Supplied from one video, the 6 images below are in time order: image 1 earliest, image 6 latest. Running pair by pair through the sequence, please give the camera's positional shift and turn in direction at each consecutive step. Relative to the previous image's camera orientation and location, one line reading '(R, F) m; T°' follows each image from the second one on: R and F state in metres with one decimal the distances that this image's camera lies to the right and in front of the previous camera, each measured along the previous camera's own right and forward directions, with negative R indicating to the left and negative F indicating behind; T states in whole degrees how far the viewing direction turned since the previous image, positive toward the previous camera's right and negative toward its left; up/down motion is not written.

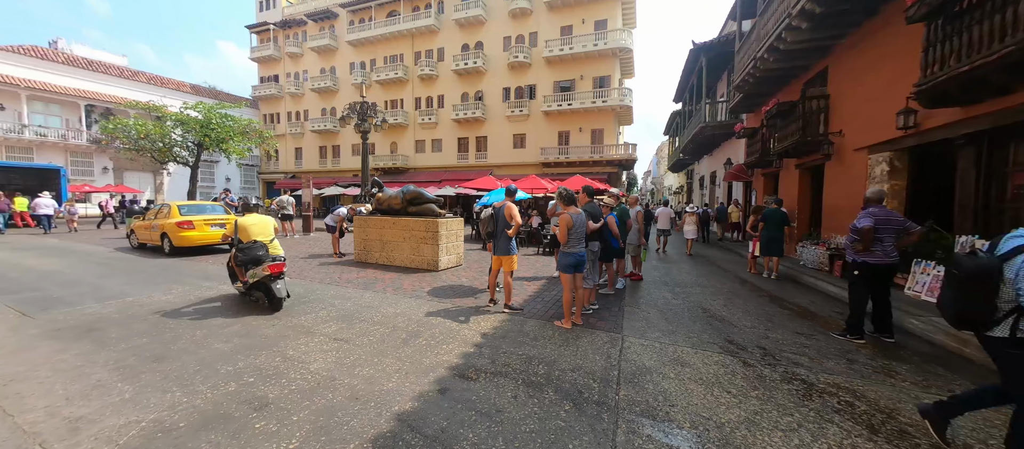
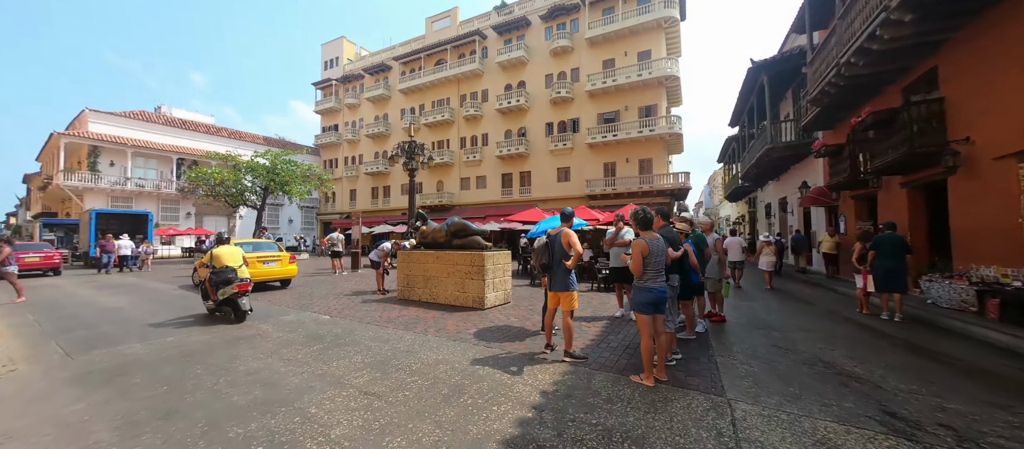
(-0.2, +0.7) m; -7°
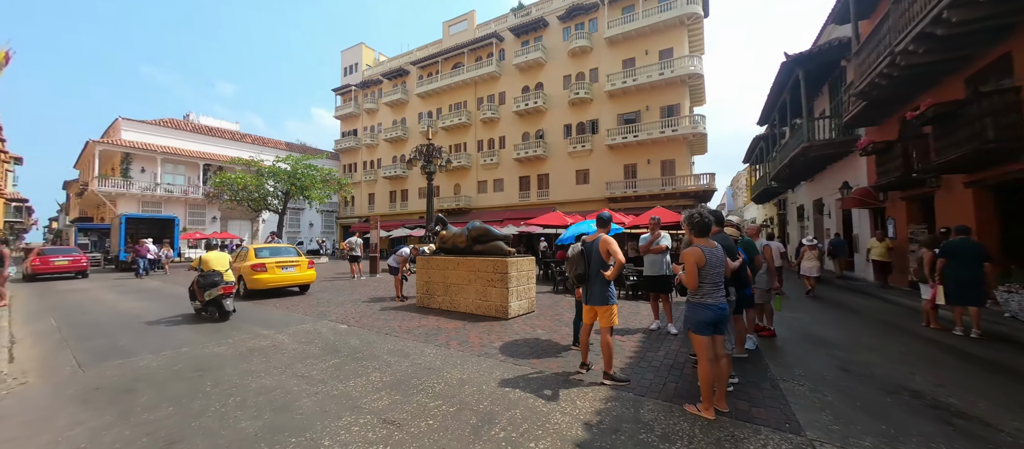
(-0.2, +0.4) m; -3°
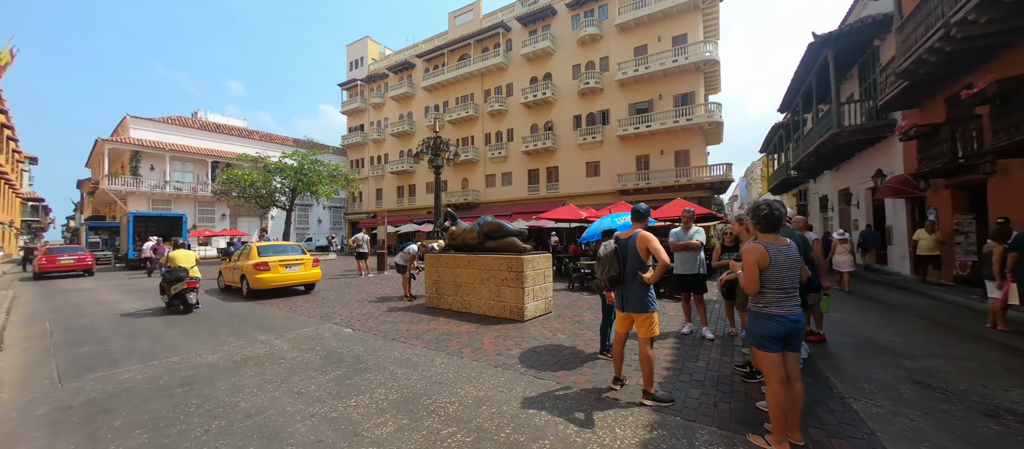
(-0.1, +0.5) m; -1°
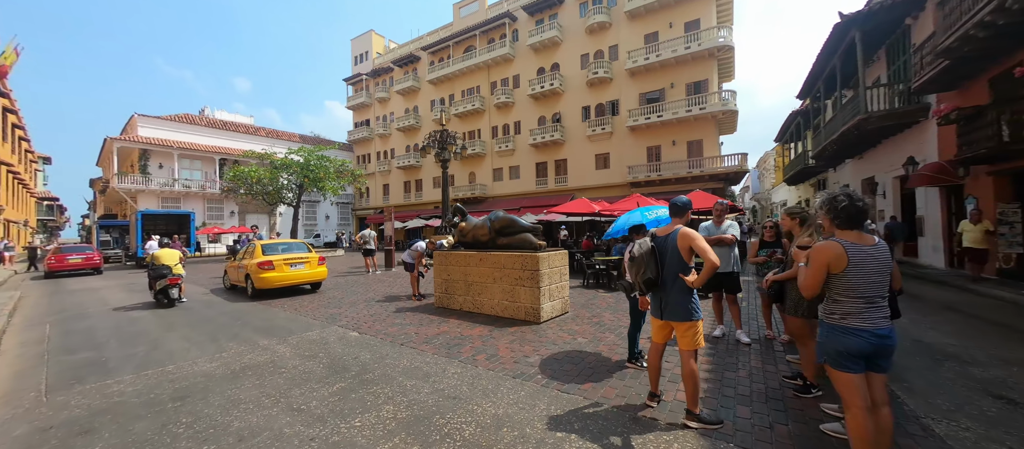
(-0.1, +0.4) m; -1°
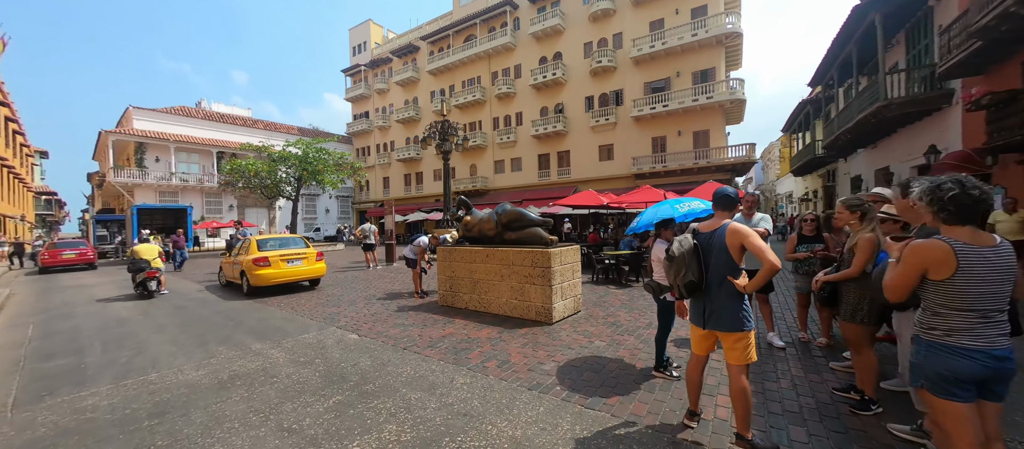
(-0.1, +0.4) m; 0°
